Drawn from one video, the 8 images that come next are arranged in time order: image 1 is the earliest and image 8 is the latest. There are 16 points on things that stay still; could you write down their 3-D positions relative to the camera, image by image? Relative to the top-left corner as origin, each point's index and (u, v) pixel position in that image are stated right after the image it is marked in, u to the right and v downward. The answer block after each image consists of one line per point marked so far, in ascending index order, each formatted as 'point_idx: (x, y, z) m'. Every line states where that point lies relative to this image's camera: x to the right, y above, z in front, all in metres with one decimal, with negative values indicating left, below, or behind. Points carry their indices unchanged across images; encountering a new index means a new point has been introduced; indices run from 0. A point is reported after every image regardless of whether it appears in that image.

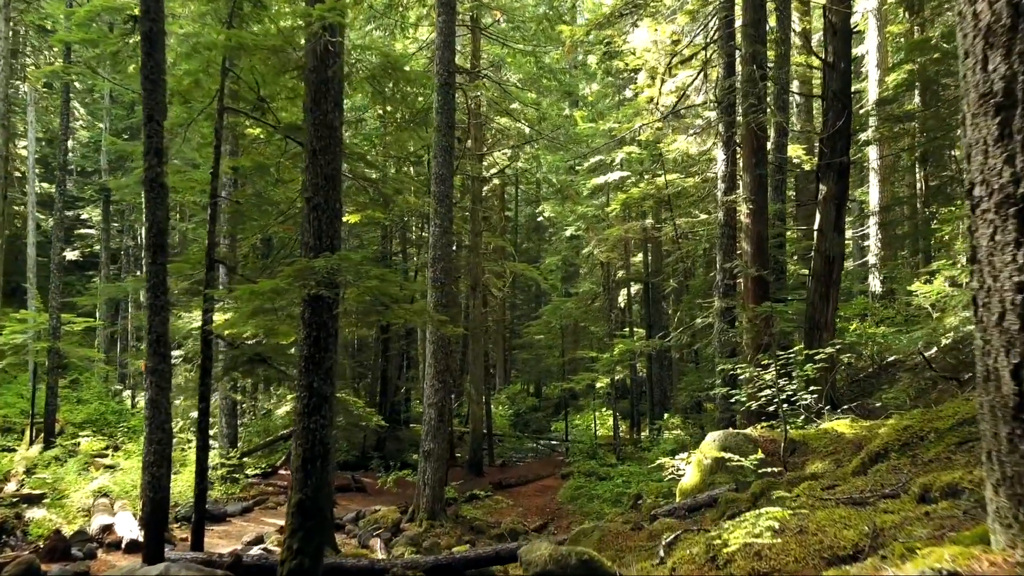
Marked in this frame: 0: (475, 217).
0: (-0.9, +1.7, +18.2) m
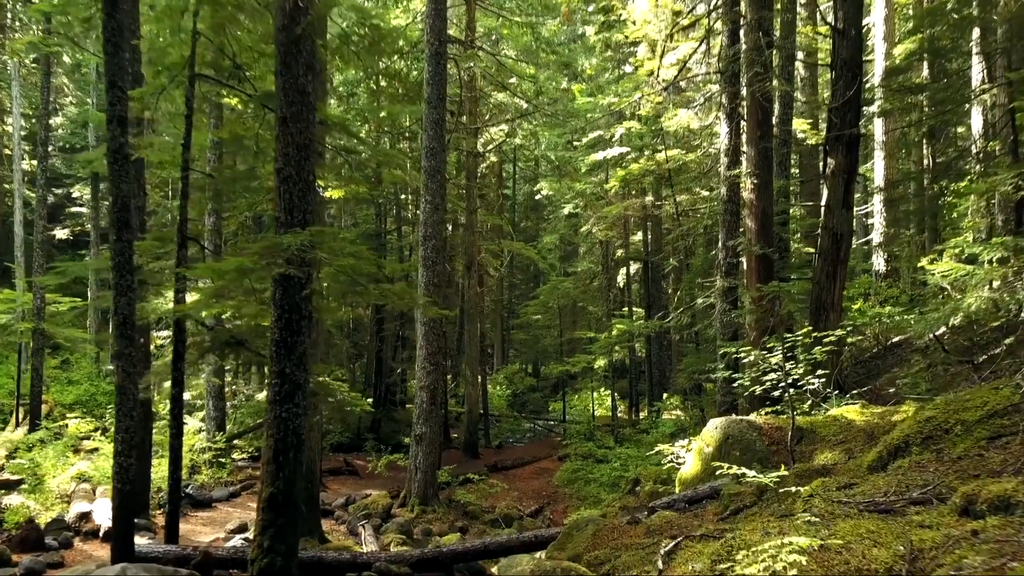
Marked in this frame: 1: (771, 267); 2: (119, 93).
0: (-1.0, +2.1, +17.7) m
1: (+3.3, +0.3, +9.9) m
2: (-3.2, +1.6, +6.4) m
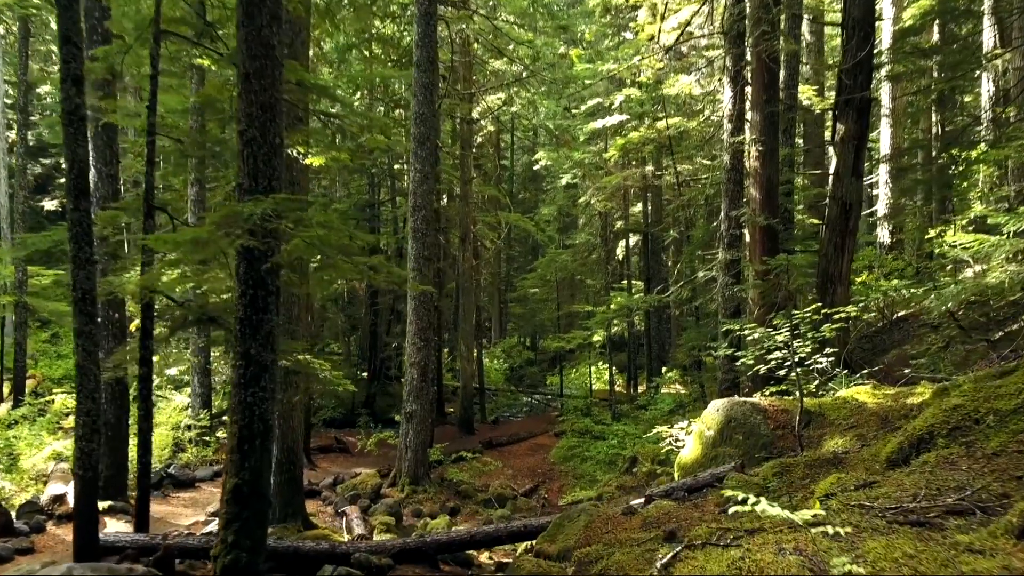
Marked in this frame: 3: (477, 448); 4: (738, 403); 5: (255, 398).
0: (-1.1, +2.7, +17.2) m
1: (+3.2, +0.6, +9.4) m
2: (-3.3, +1.8, +5.9) m
3: (-0.7, -3.1, +14.8) m
4: (+1.9, -0.9, +6.3) m
5: (-1.6, -0.7, +4.8) m
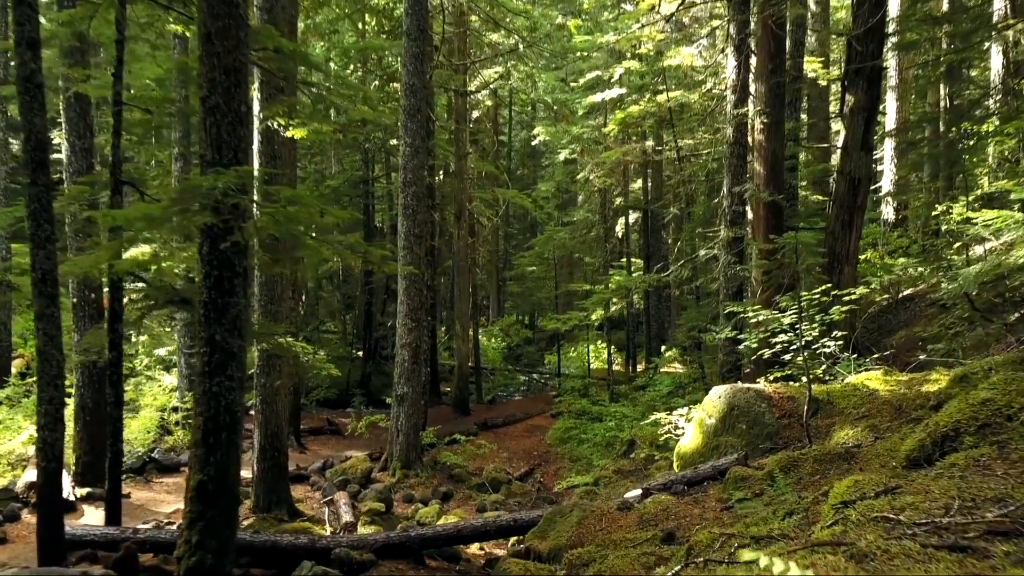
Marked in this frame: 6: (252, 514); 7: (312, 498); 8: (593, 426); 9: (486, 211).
0: (-1.1, +3.2, +16.7) m
1: (+3.1, +0.8, +9.0) m
2: (-3.4, +2.0, +5.5) m
3: (-0.7, -2.7, +14.5) m
4: (+1.8, -0.8, +6.0) m
5: (-1.7, -0.6, +4.5) m
6: (-2.8, -2.4, +8.2) m
7: (-2.5, -2.6, +9.7) m
8: (+1.4, -2.4, +13.7) m
9: (-0.6, +1.9, +19.2) m
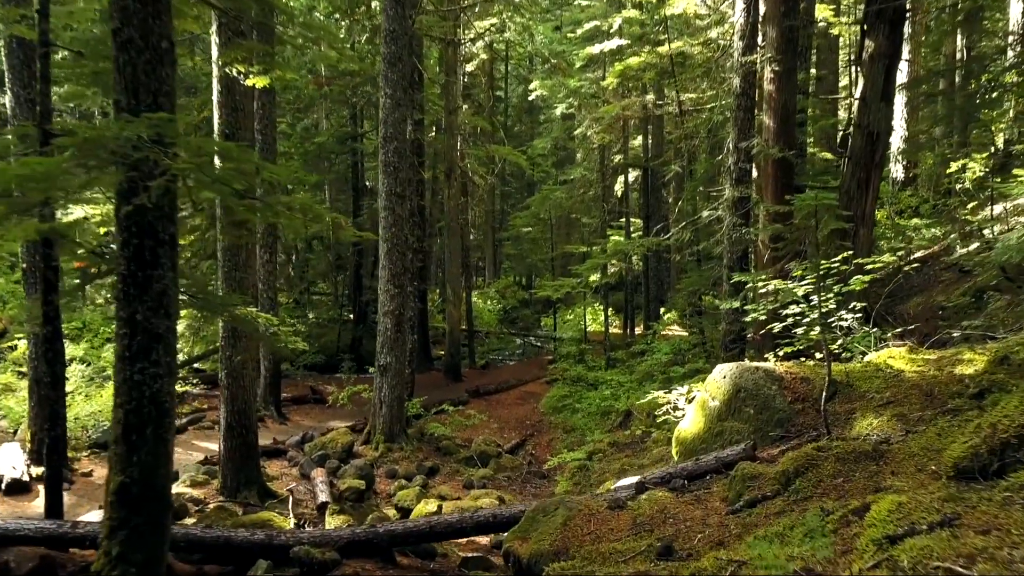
0: (-1.3, +4.0, +15.9) m
1: (+3.0, +1.2, +8.3) m
2: (-3.5, +2.1, +4.7) m
3: (-0.9, -2.0, +14.0) m
4: (+1.6, -0.6, +5.4) m
5: (-1.8, -0.4, +3.8) m
6: (-2.9, -2.1, +7.7) m
7: (-2.6, -2.2, +9.2) m
8: (+1.3, -1.8, +13.2) m
9: (-0.8, +2.8, +18.4) m
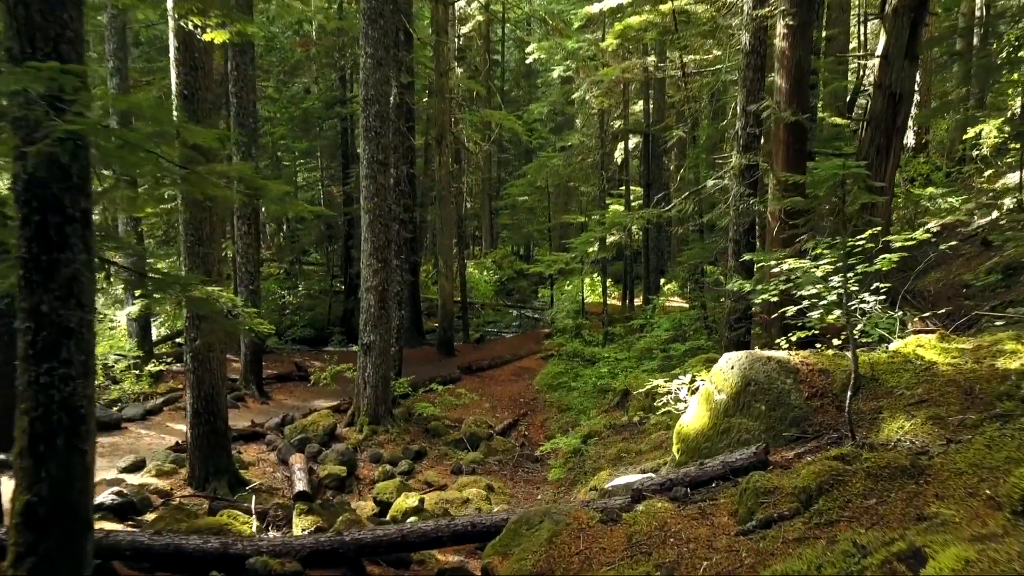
0: (-1.4, +4.6, +15.1) m
1: (+2.9, +1.5, +7.7) m
2: (-3.6, +2.2, +4.0) m
3: (-1.0, -1.5, +13.4) m
4: (+1.5, -0.4, +4.8) m
5: (-1.9, -0.4, +3.2) m
6: (-3.0, -1.8, +7.2) m
7: (-2.7, -1.9, +8.6) m
8: (+1.2, -1.4, +12.6) m
9: (-0.9, +3.5, +17.7) m
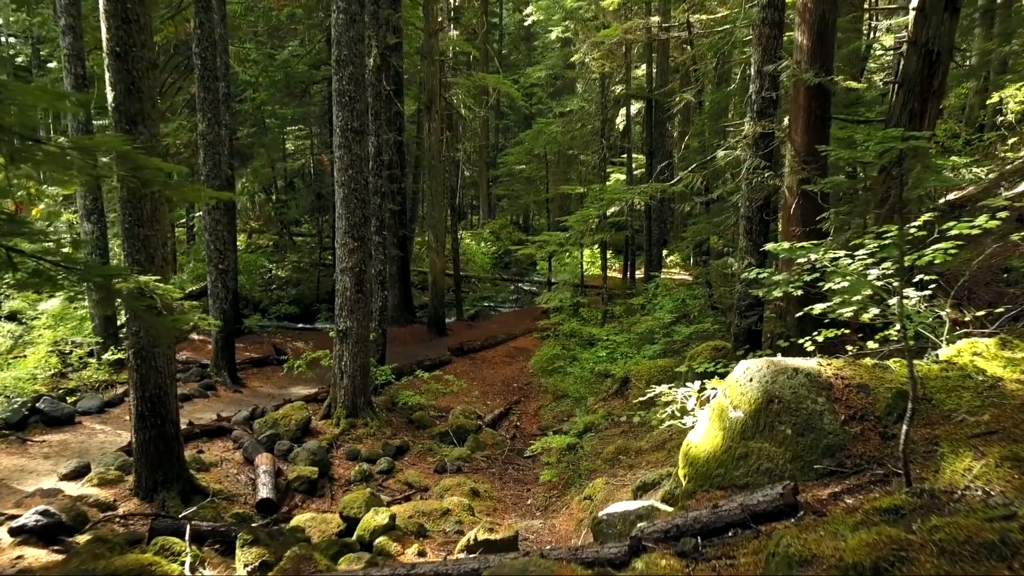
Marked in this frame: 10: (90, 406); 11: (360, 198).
0: (-1.5, +5.0, +14.1) m
1: (+2.7, +1.6, +6.8) m
2: (-3.8, +2.2, +3.1) m
3: (-1.1, -1.1, +12.7) m
4: (+1.4, -0.4, +4.0) m
5: (-2.0, -0.4, +2.4) m
6: (-3.1, -1.7, +6.4) m
7: (-2.9, -1.7, +7.9) m
8: (+1.1, -1.0, +11.9) m
9: (-1.0, +4.1, +16.7) m
10: (-4.9, -1.3, +9.0) m
11: (-1.7, +1.0, +8.7) m
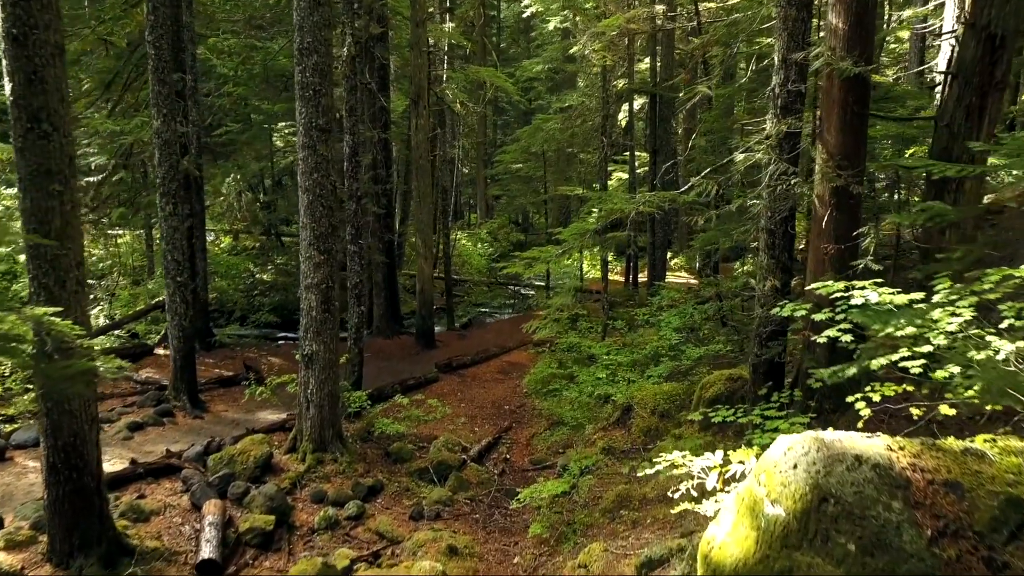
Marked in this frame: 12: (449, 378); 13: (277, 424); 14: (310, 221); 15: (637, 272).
0: (-1.6, +4.8, +13.0) m
1: (+2.6, +1.4, +5.7) m
2: (-3.9, +2.0, +2.1) m
3: (-1.2, -1.3, +11.7) m
4: (+1.3, -0.6, +3.0) m
5: (-2.2, -0.6, +1.4) m
6: (-3.3, -1.9, +5.4) m
7: (-3.0, -1.9, +6.9) m
8: (+0.9, -1.2, +10.8) m
9: (-1.1, +3.9, +15.7) m
10: (-5.0, -1.5, +8.0) m
11: (-1.8, +0.8, +7.7) m
12: (-1.0, -1.4, +11.9) m
13: (-2.7, -1.5, +8.9) m
14: (-2.0, +0.7, +7.7) m
15: (+2.8, +0.3, +17.3) m
